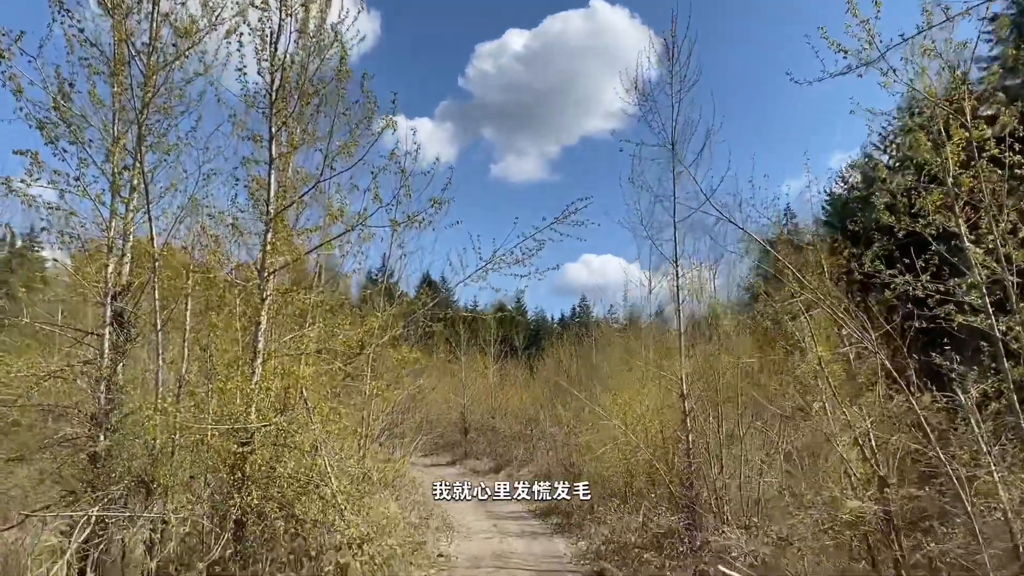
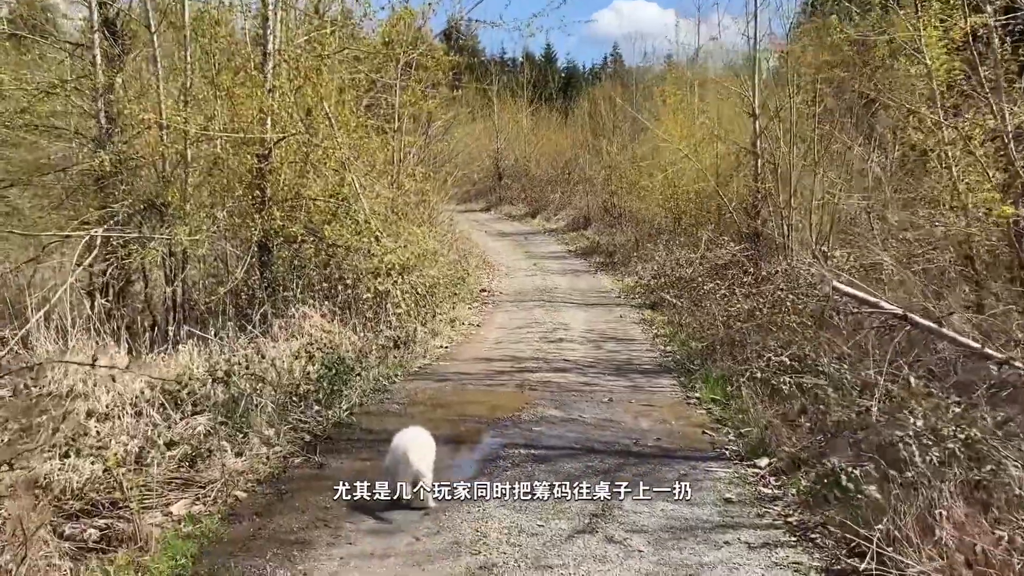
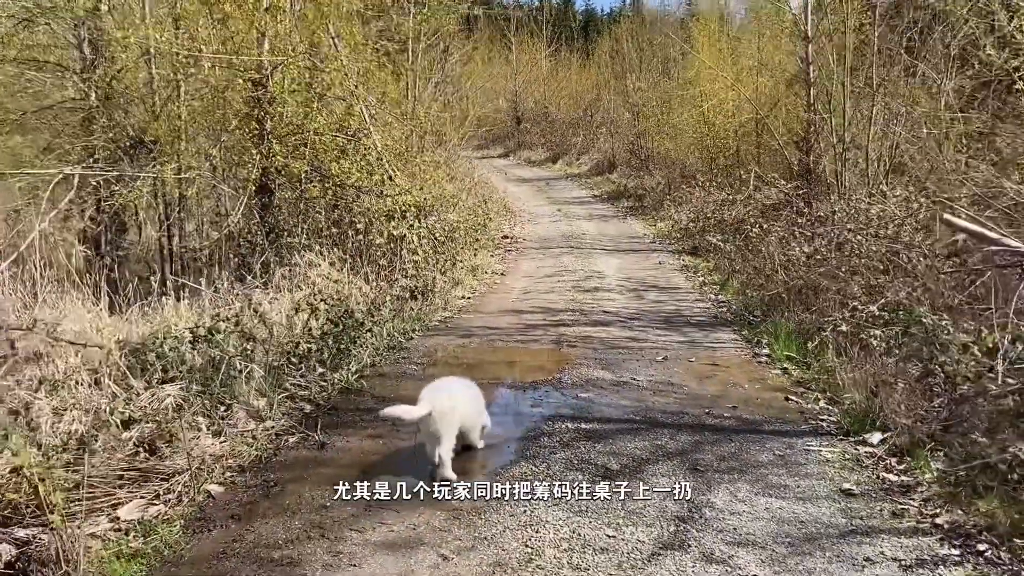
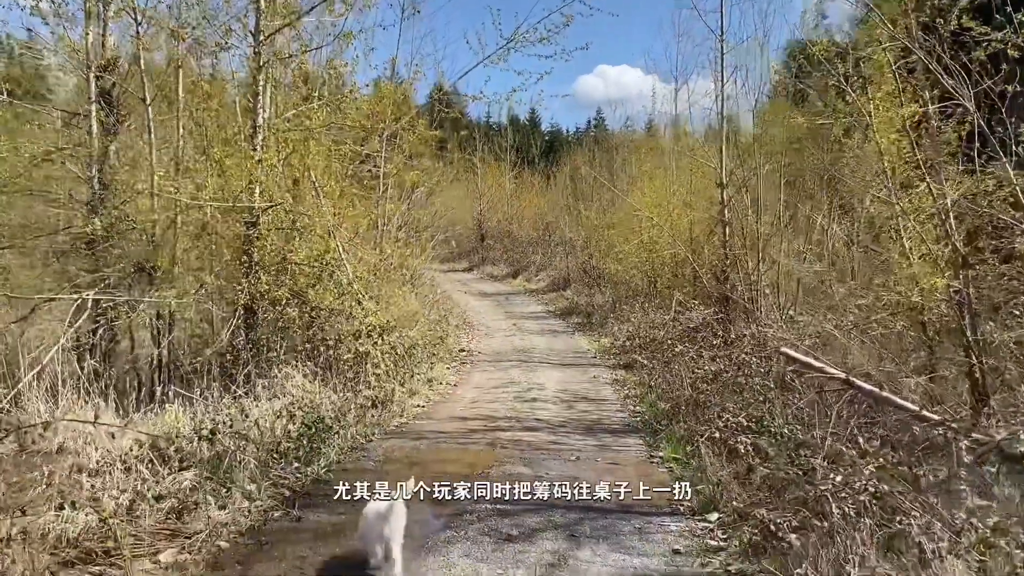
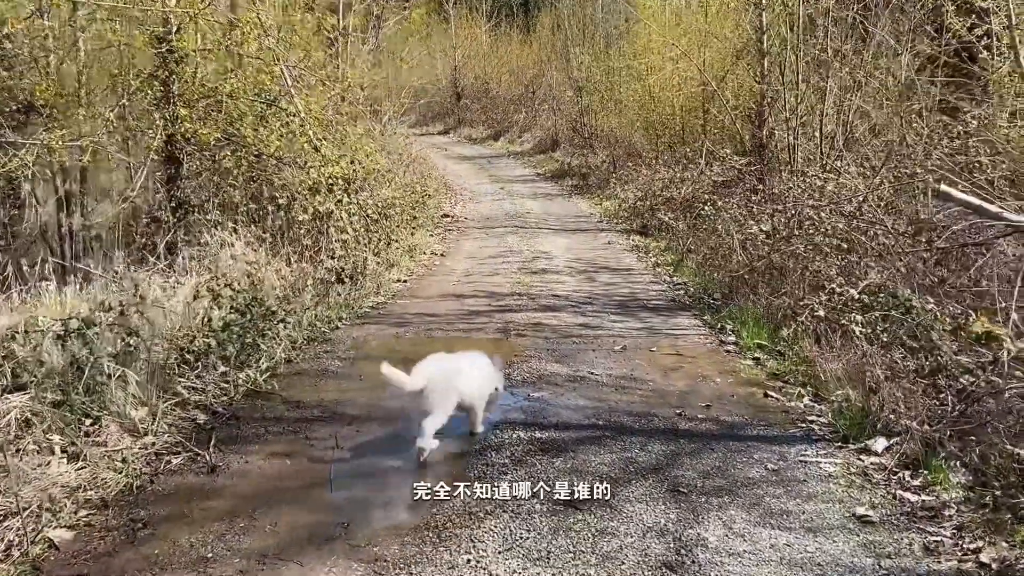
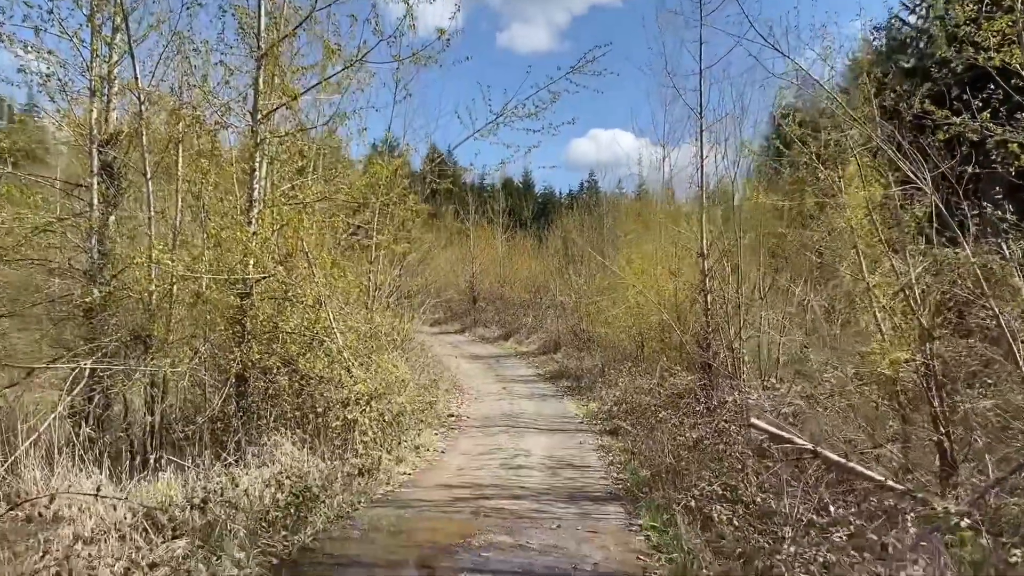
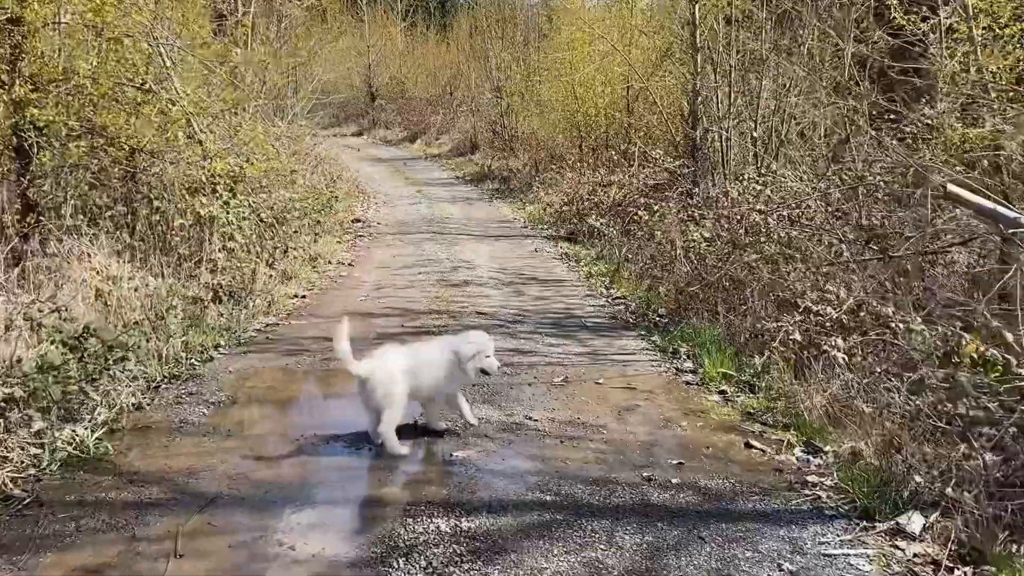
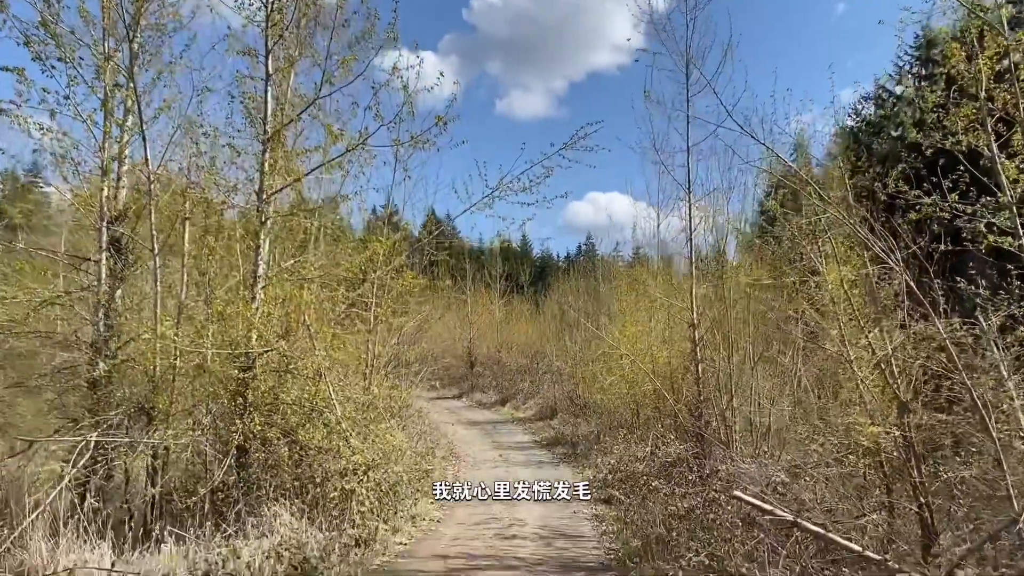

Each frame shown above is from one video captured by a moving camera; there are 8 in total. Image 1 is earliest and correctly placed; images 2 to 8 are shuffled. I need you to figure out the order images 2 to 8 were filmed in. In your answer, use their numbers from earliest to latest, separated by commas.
8, 6, 4, 2, 3, 5, 7
